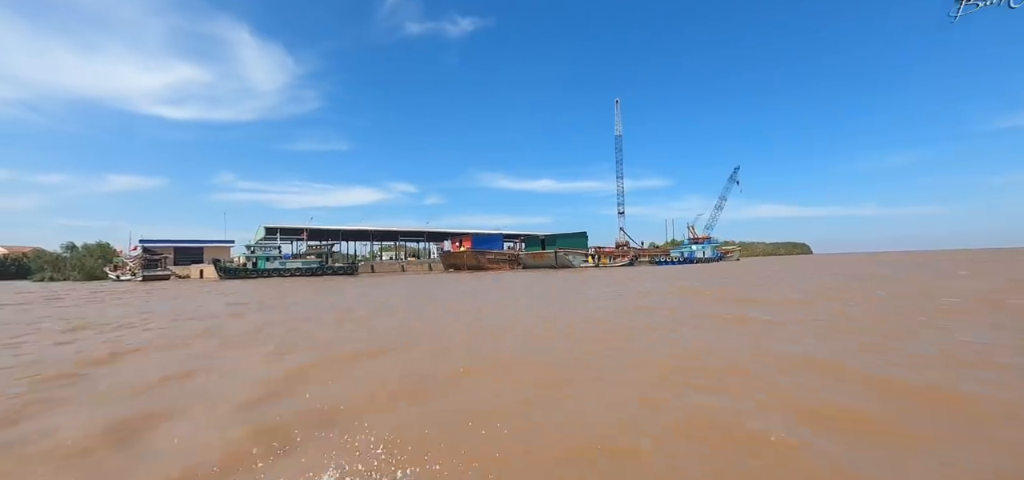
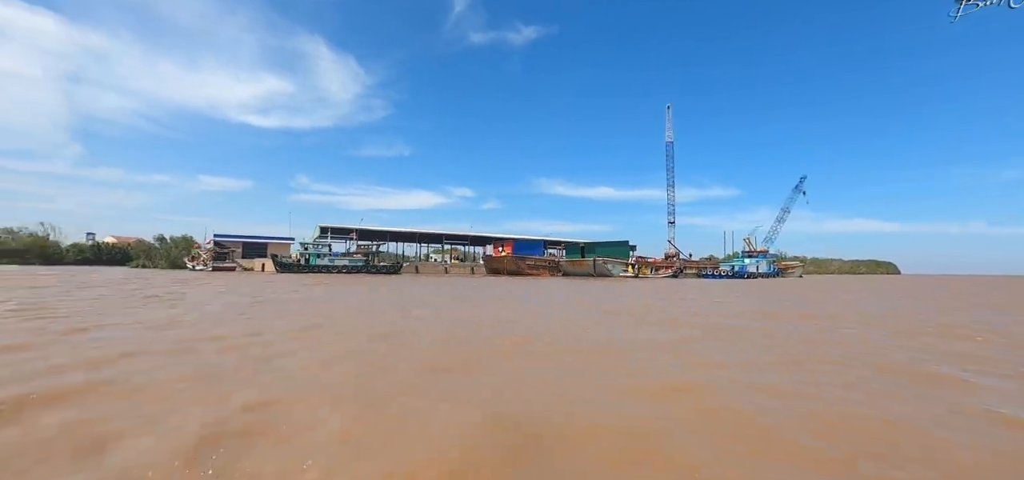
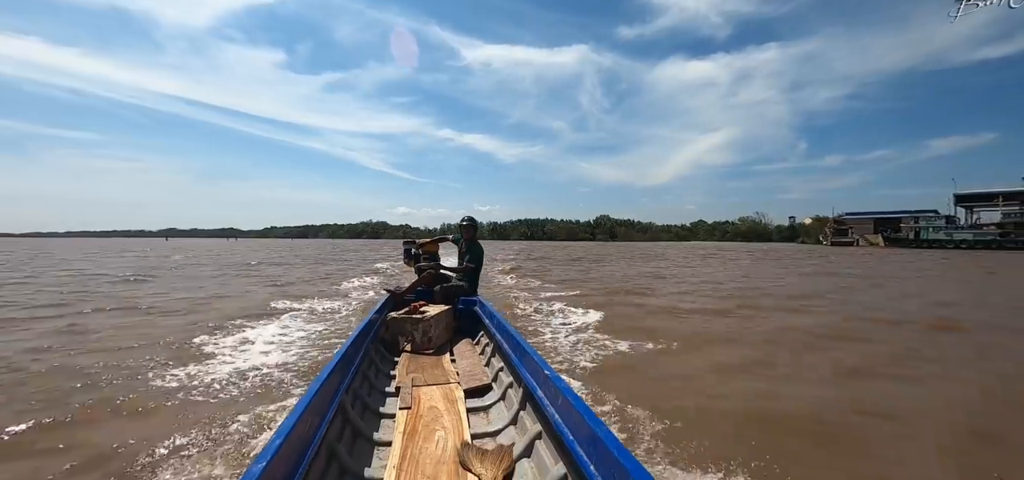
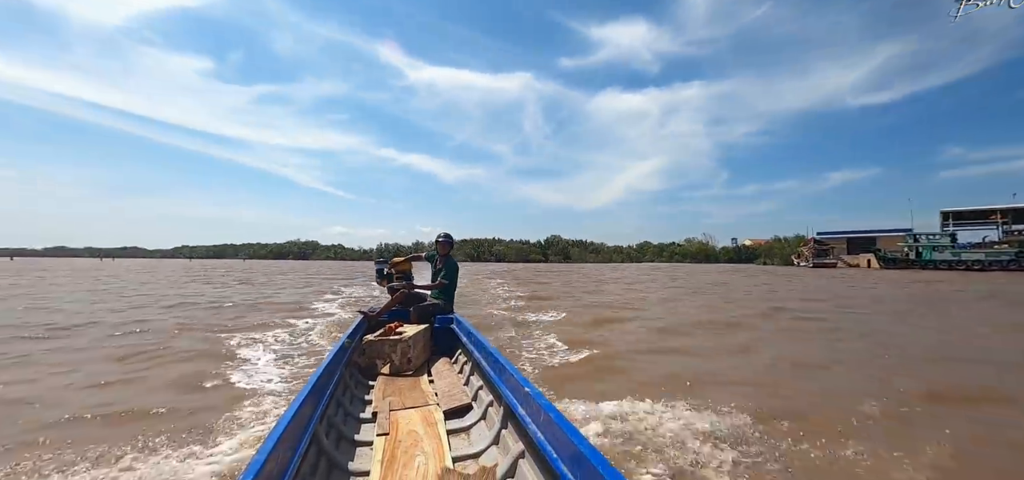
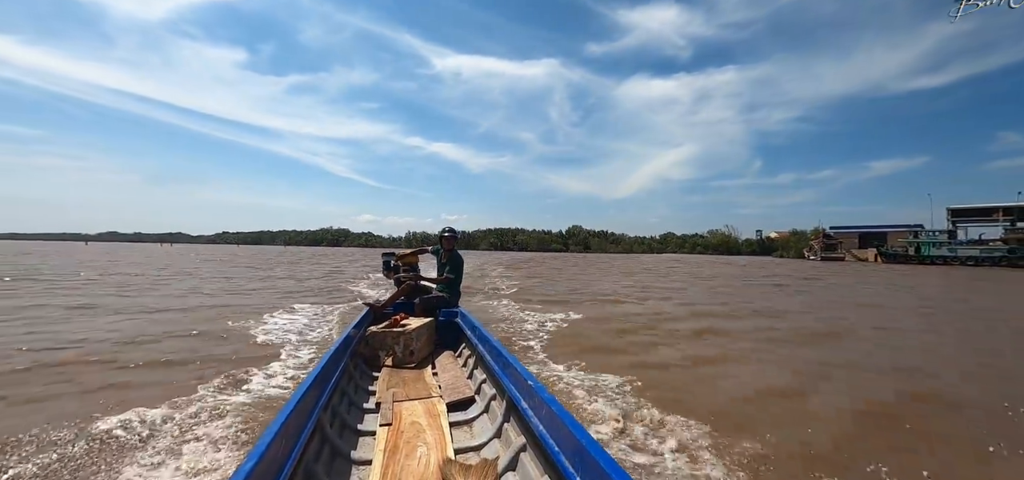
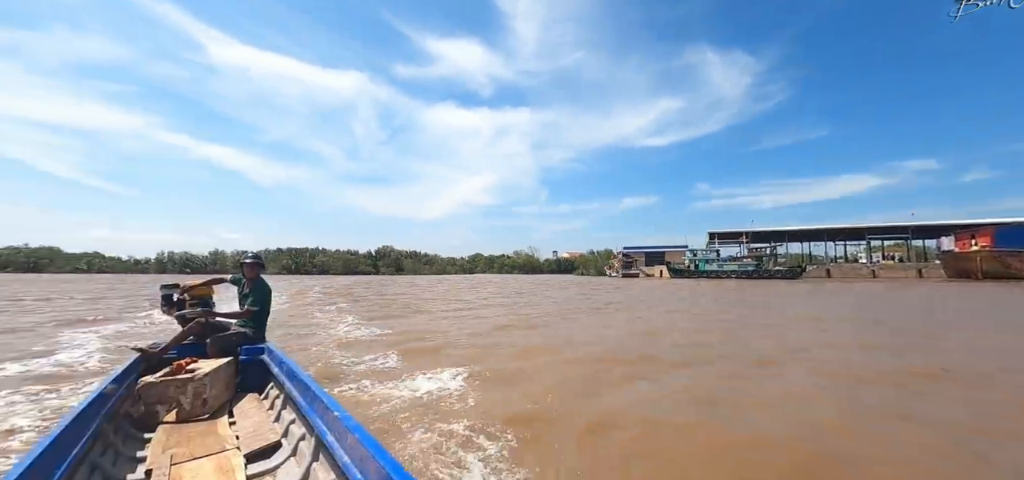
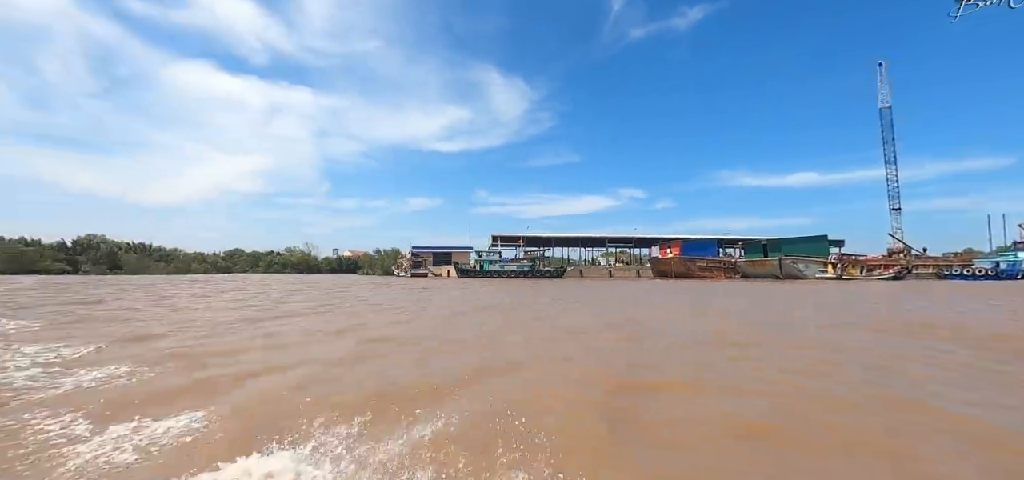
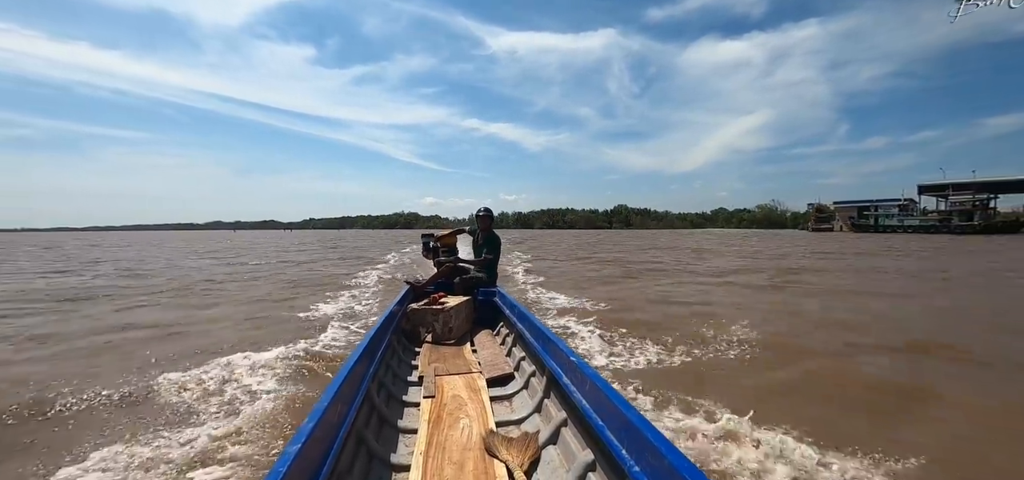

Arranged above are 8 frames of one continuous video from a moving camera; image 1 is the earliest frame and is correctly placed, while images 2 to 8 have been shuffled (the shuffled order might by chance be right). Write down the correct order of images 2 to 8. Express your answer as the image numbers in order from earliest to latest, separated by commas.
2, 7, 6, 4, 5, 3, 8
